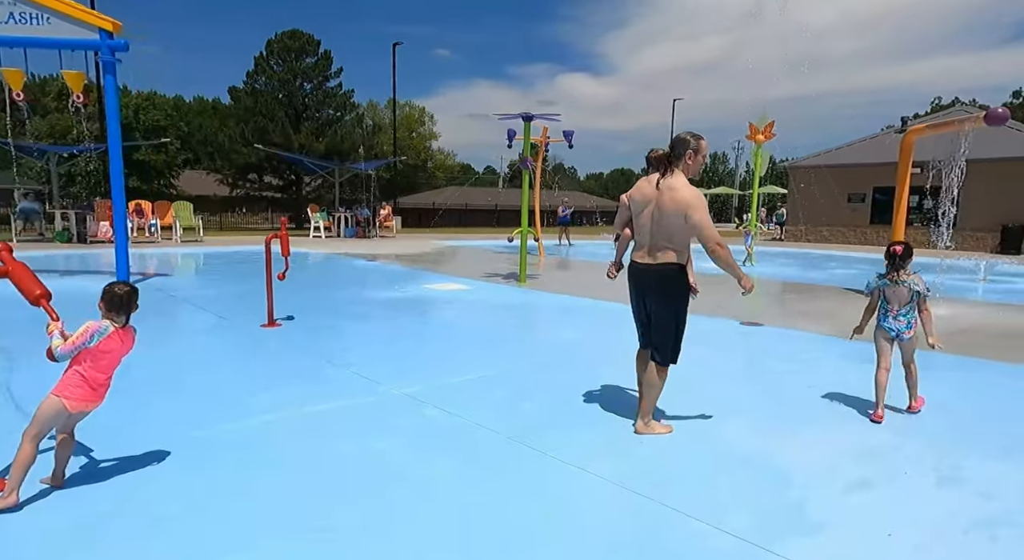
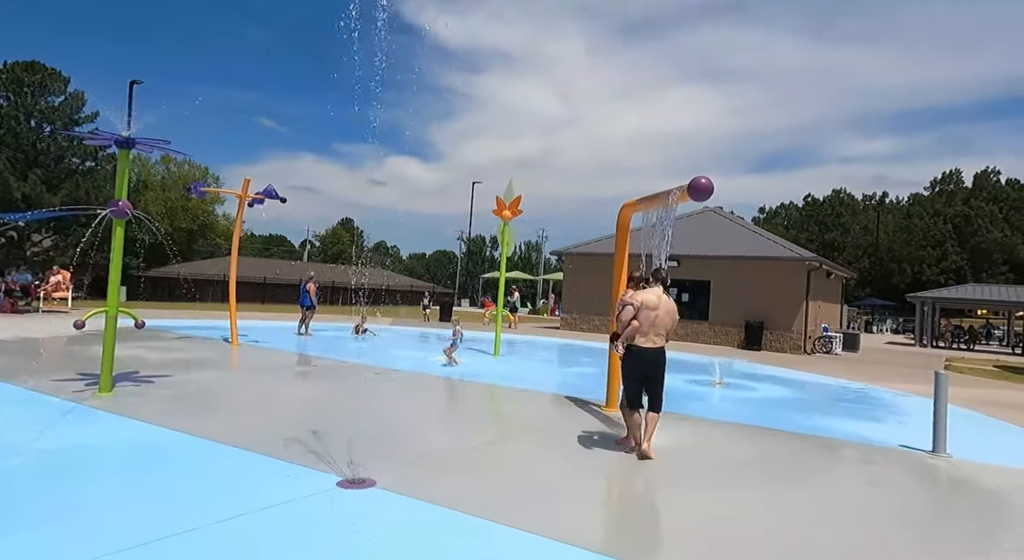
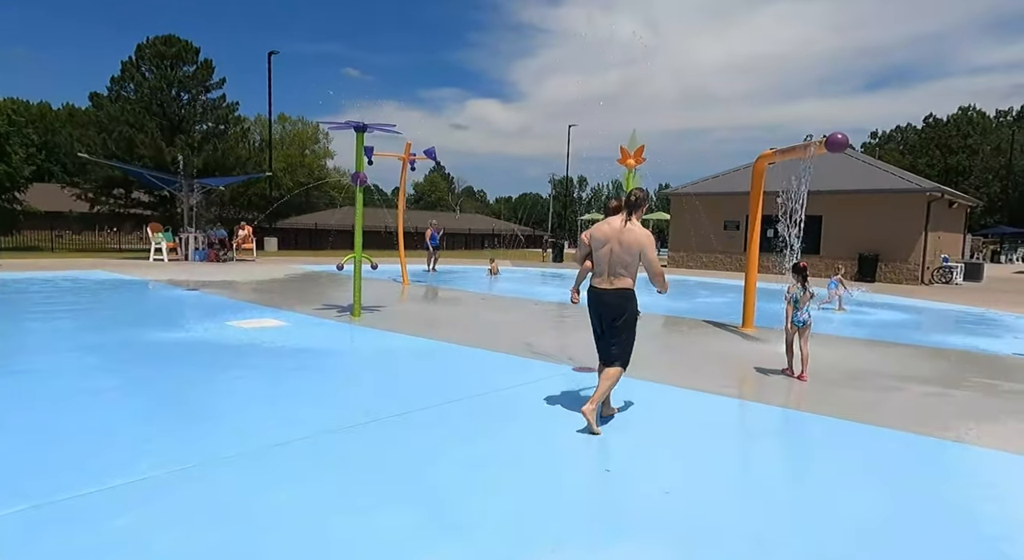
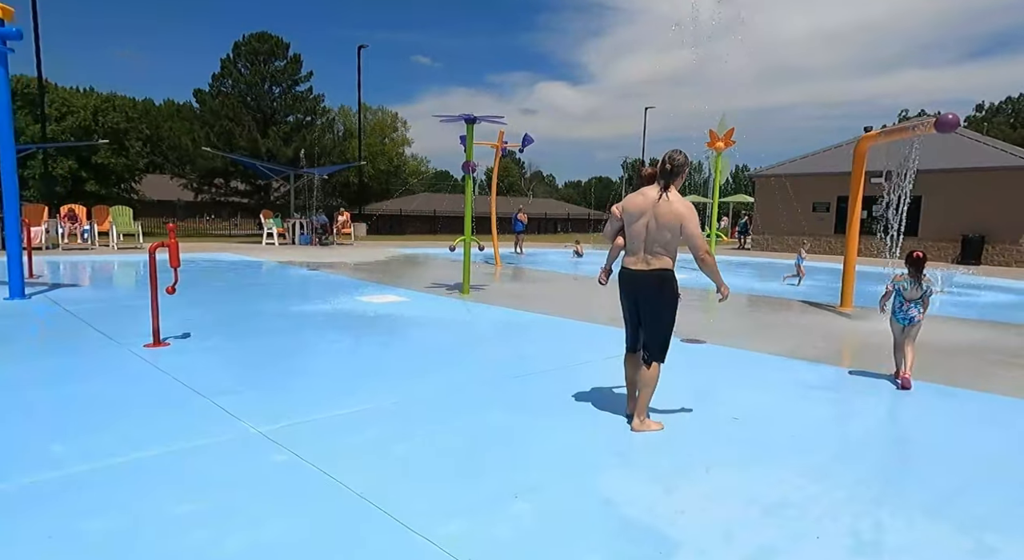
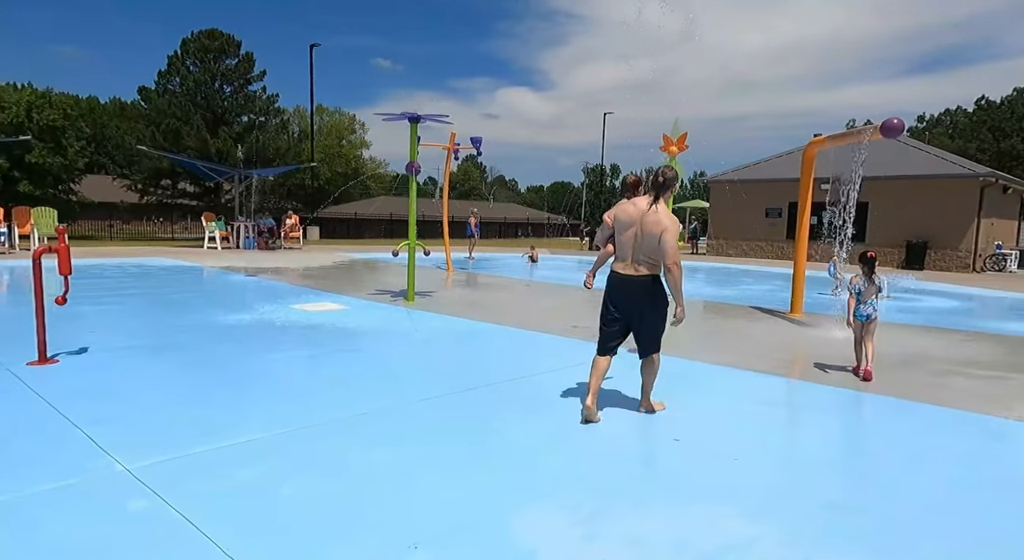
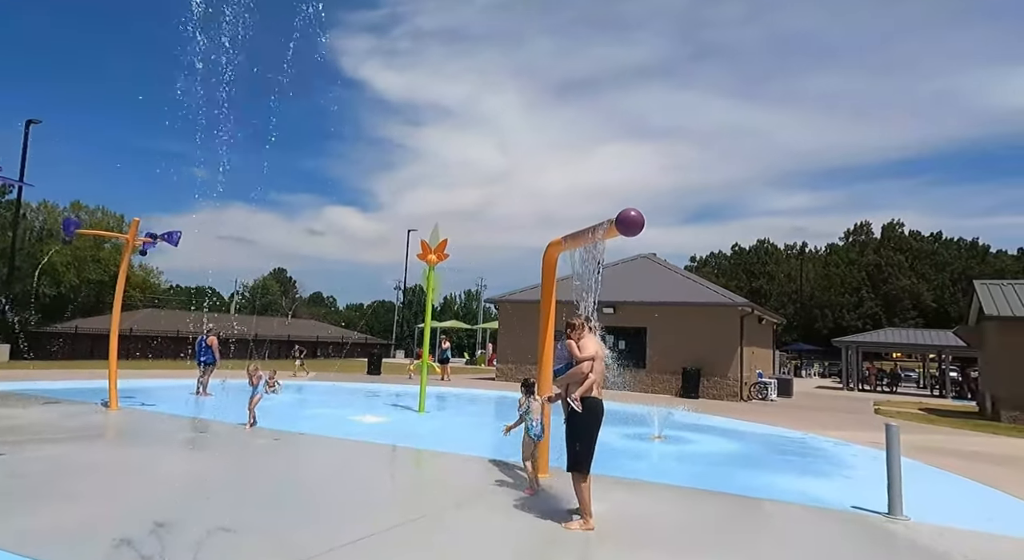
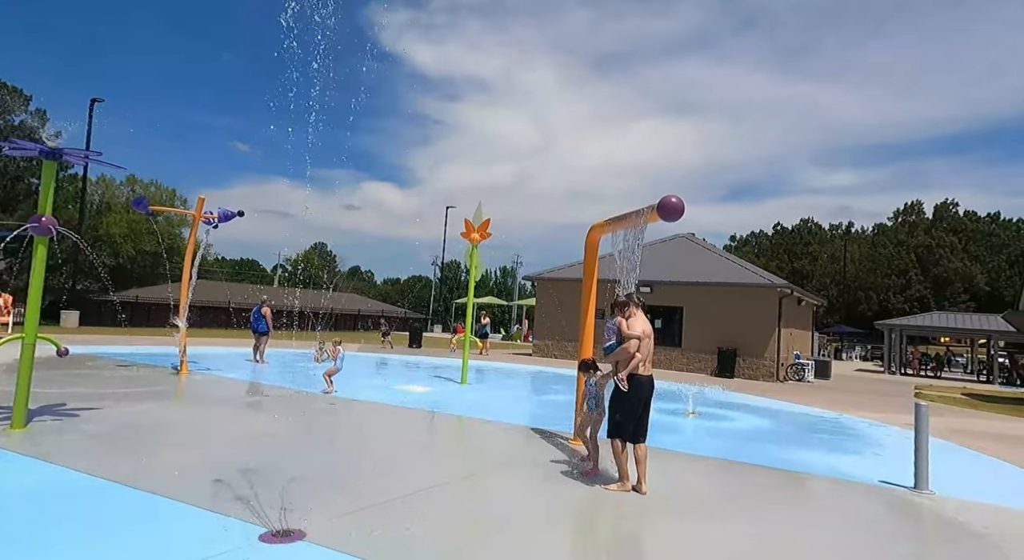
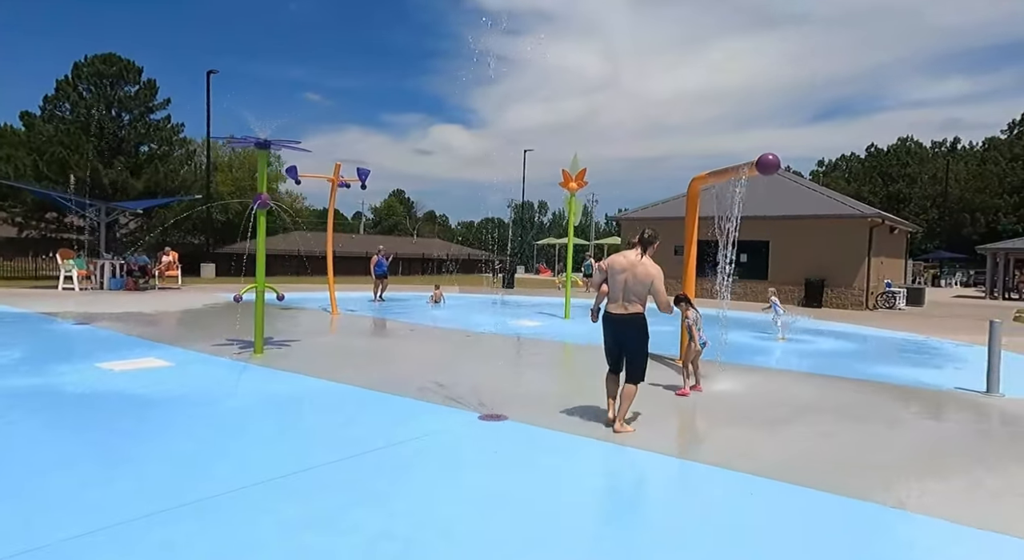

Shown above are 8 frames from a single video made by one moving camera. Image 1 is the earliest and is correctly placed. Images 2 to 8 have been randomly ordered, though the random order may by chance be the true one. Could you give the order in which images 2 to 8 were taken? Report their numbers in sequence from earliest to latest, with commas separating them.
4, 5, 3, 8, 2, 7, 6
